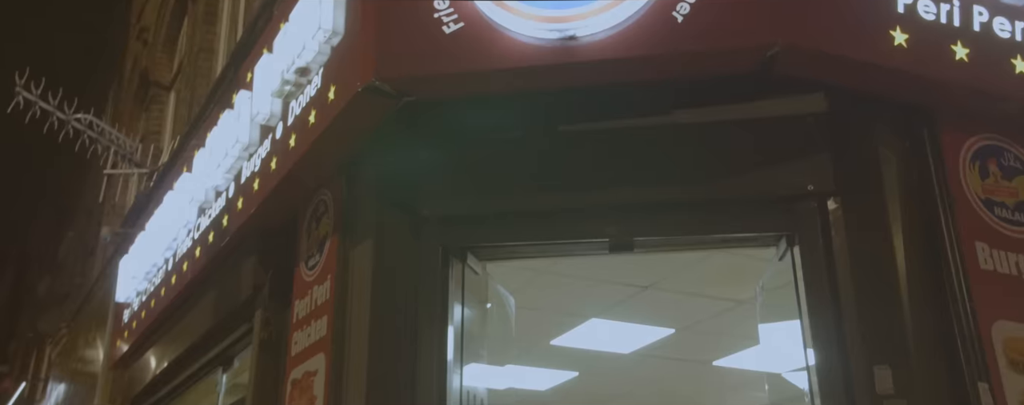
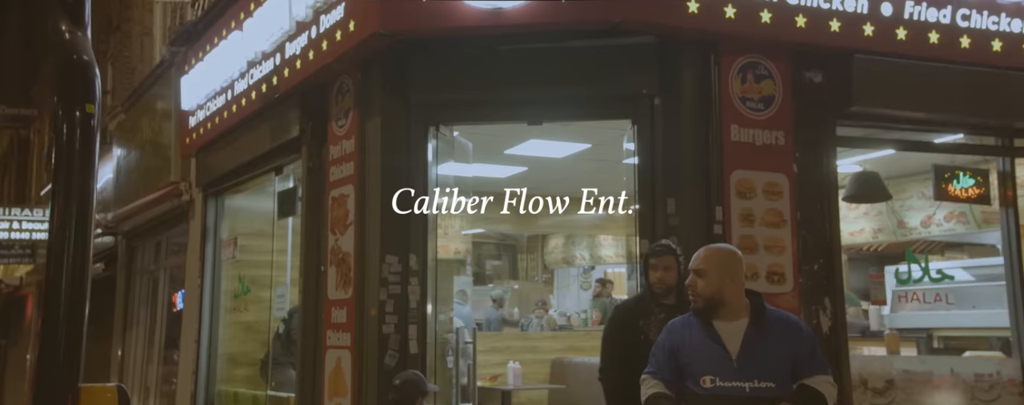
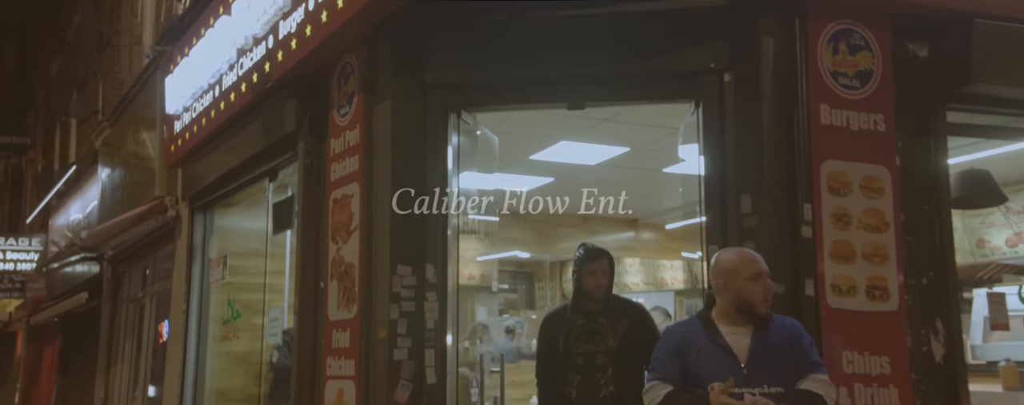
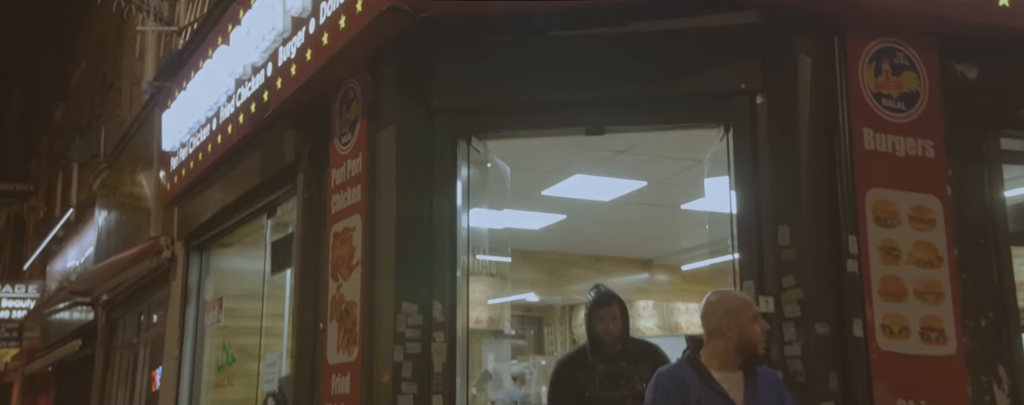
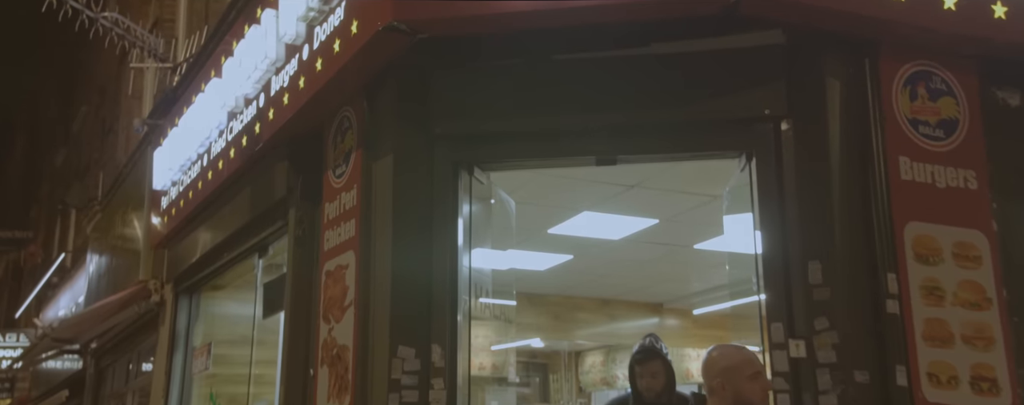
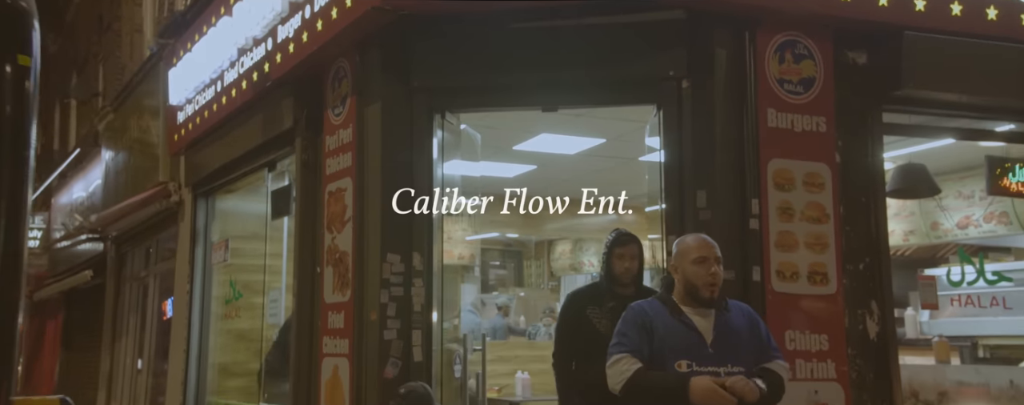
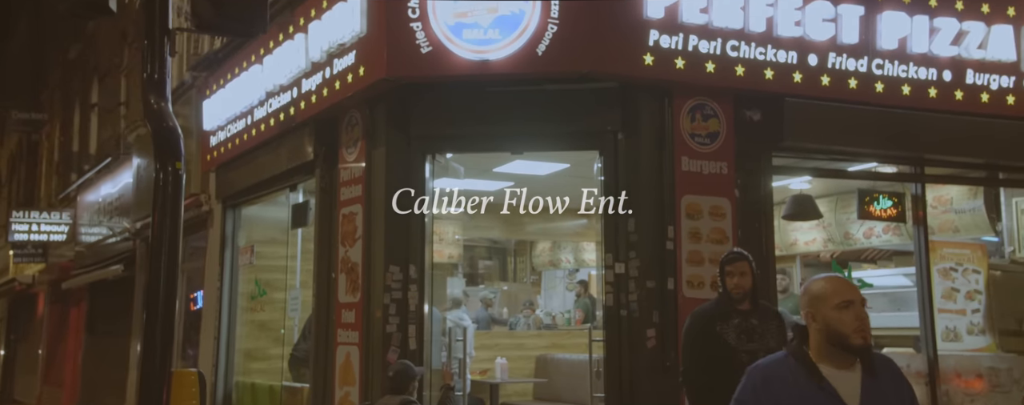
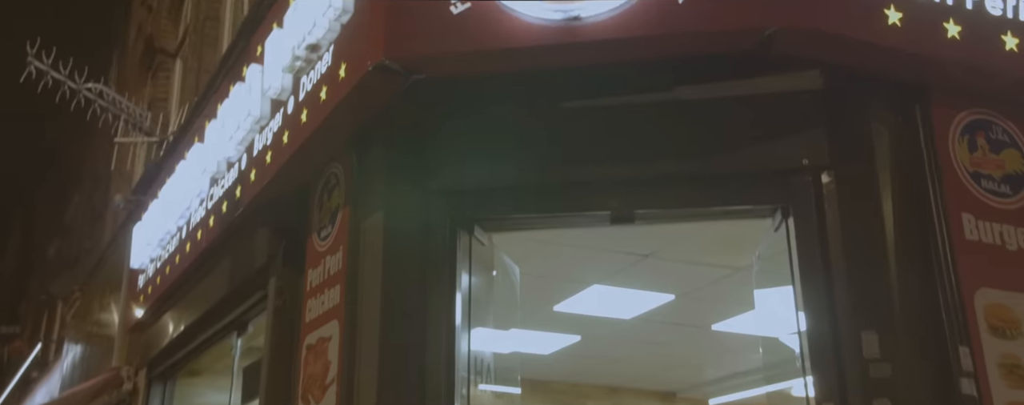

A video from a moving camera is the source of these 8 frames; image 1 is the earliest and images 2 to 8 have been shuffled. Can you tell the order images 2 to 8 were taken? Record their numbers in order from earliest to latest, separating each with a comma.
8, 5, 4, 3, 6, 2, 7
